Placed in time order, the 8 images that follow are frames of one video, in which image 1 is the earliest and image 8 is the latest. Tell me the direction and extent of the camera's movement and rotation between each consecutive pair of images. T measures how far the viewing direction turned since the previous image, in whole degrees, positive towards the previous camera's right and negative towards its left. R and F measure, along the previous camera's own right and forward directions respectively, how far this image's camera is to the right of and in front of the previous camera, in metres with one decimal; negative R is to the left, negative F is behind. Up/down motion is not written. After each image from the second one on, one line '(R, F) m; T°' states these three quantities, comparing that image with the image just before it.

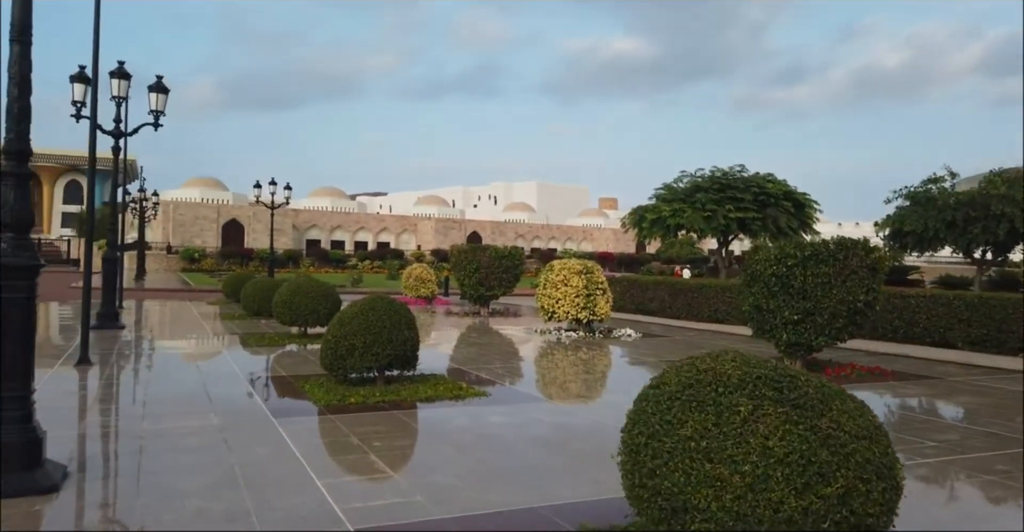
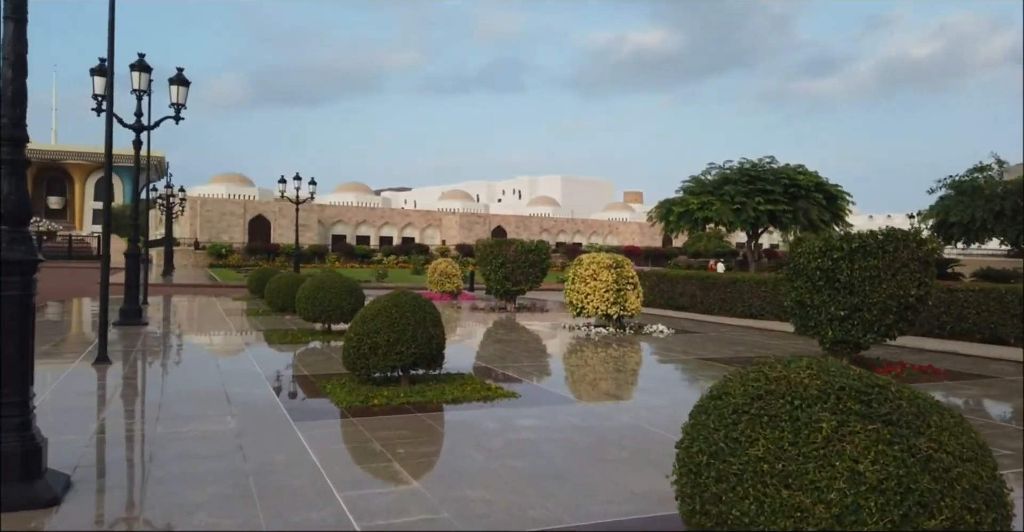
(-0.1, +0.4) m; -2°
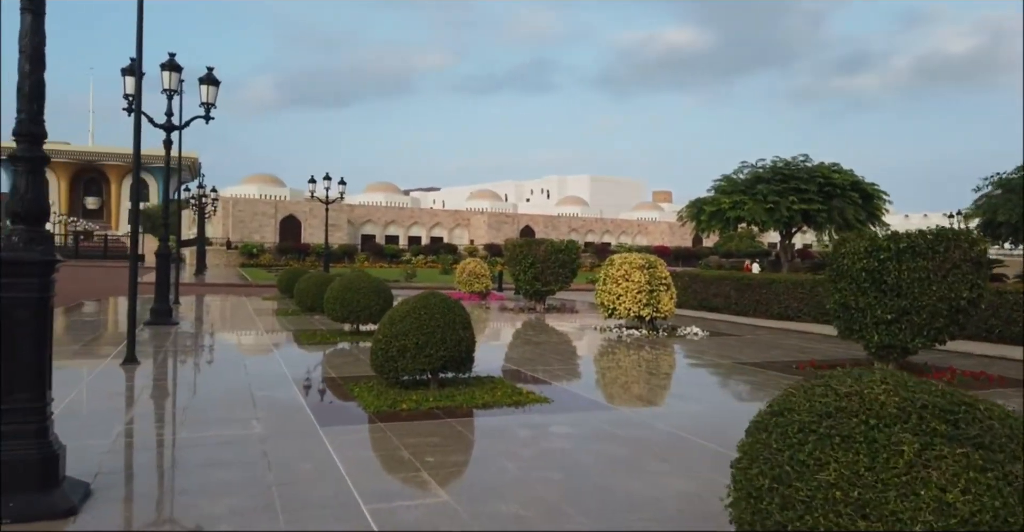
(0.0, +0.2) m; -2°
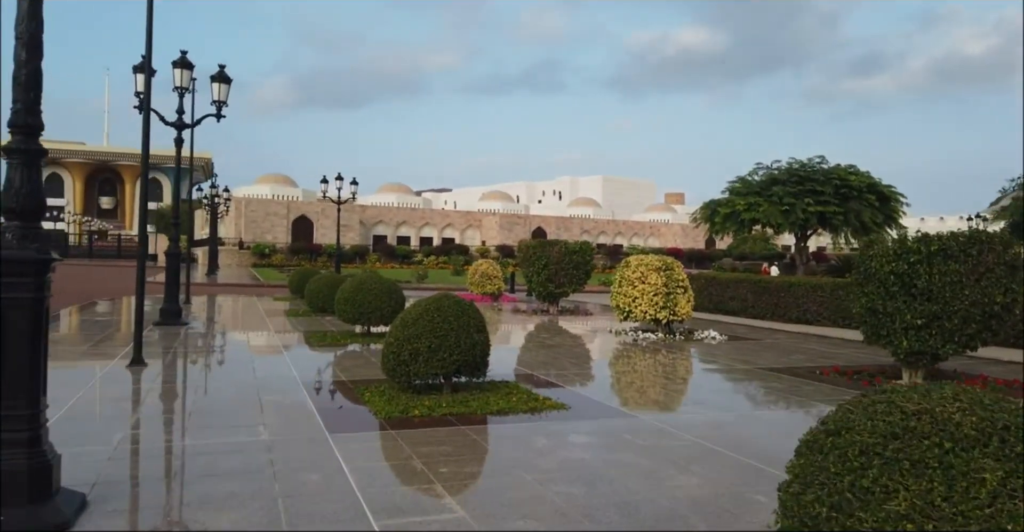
(0.0, +0.2) m; -1°
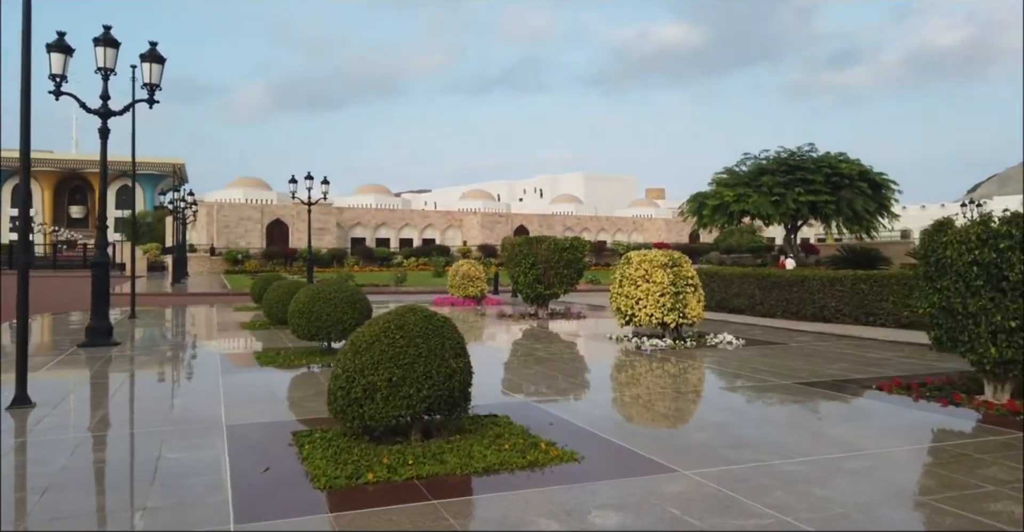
(0.0, +1.6) m; +1°
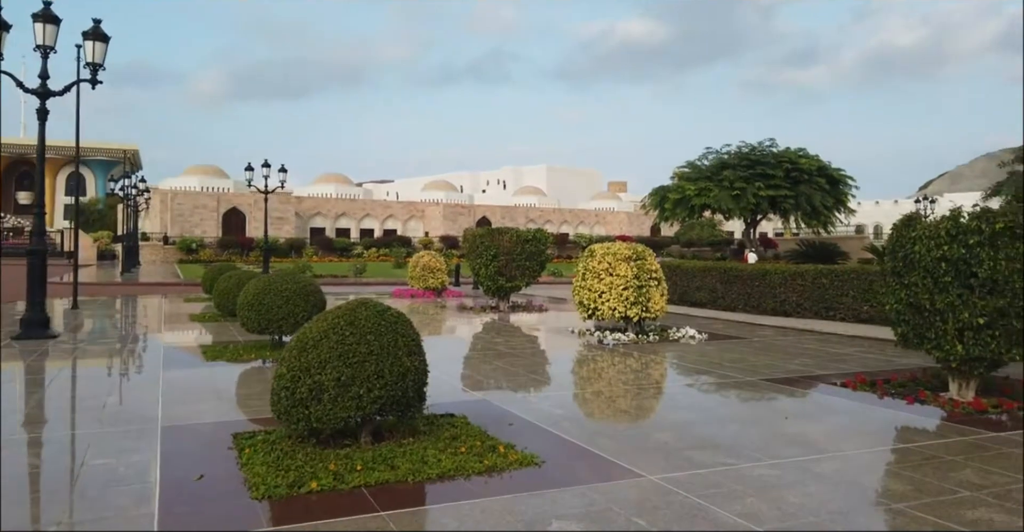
(0.0, +0.3) m; +3°
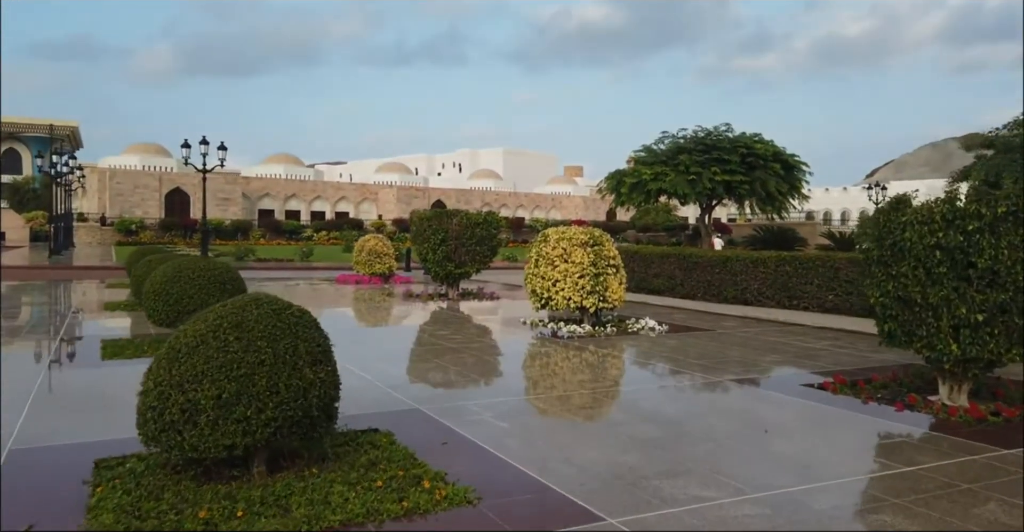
(+0.1, +0.9) m; +3°
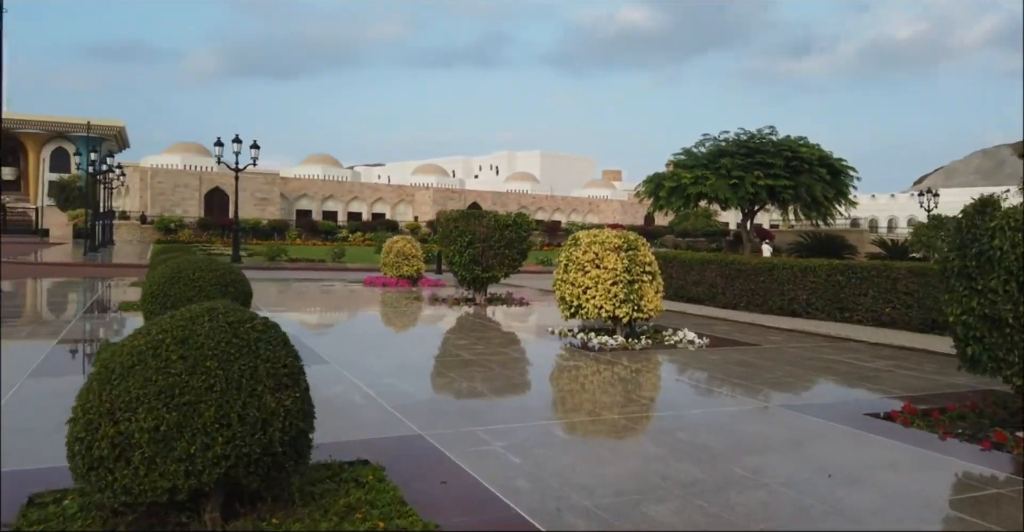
(+0.1, +0.7) m; -3°
